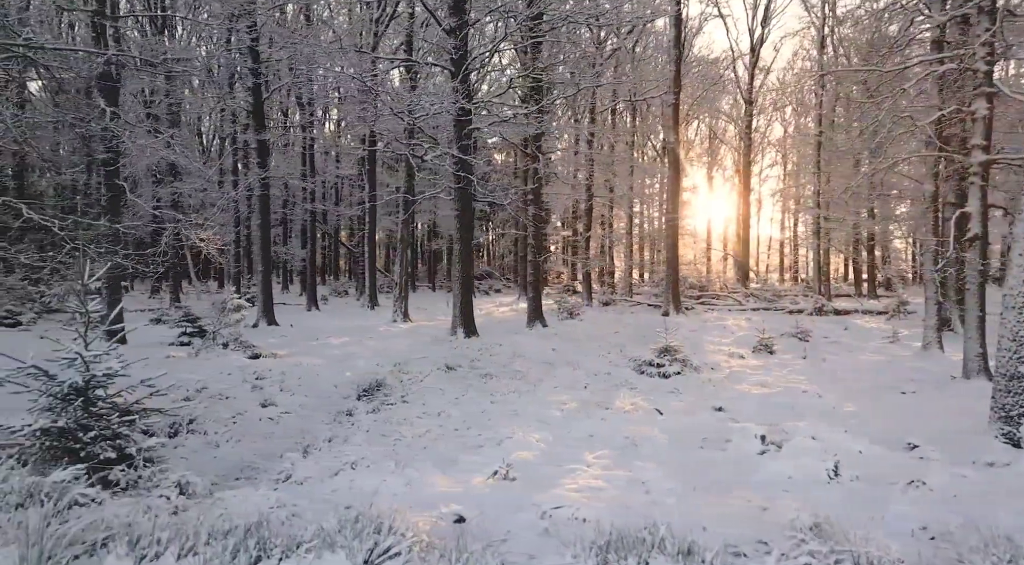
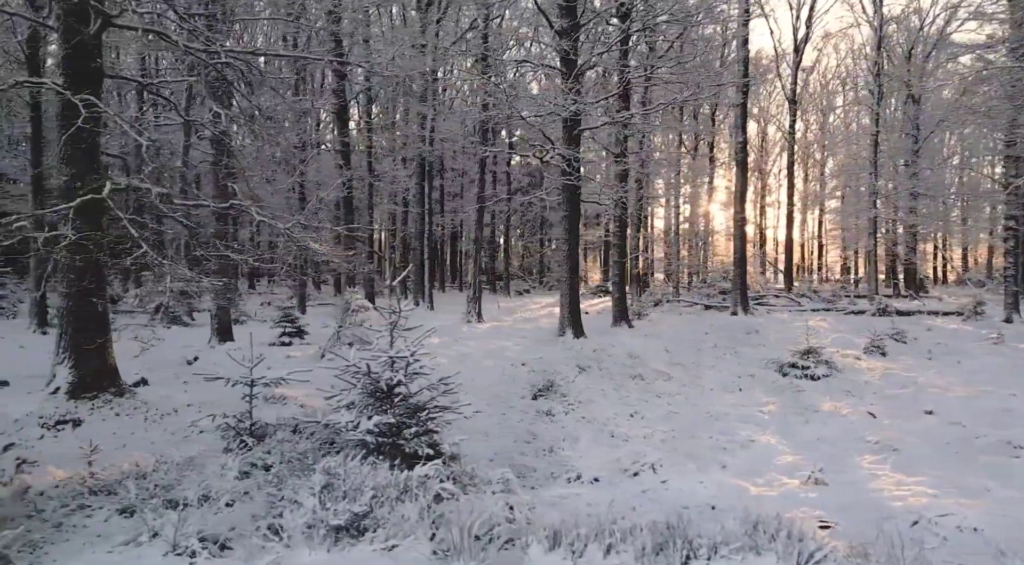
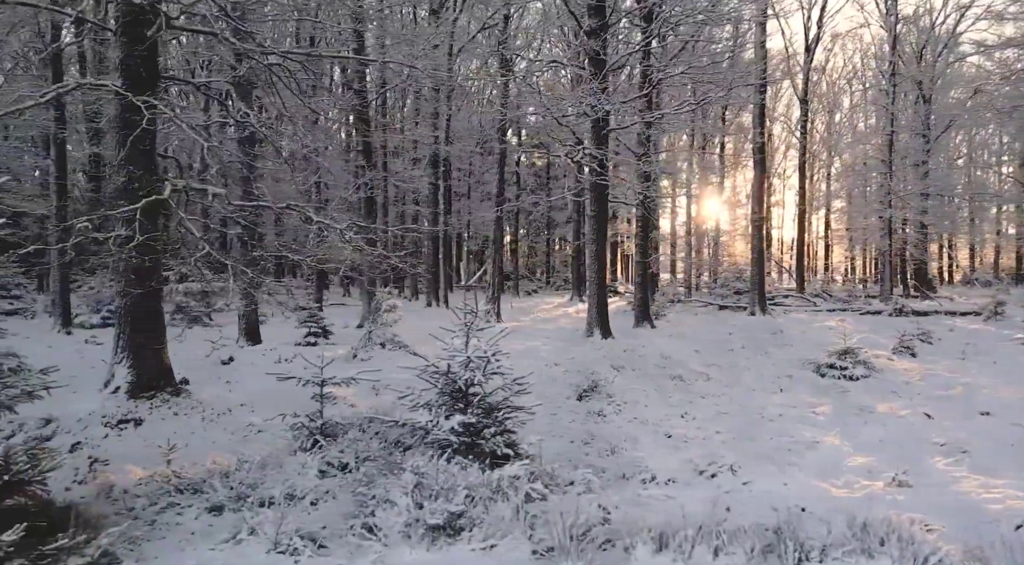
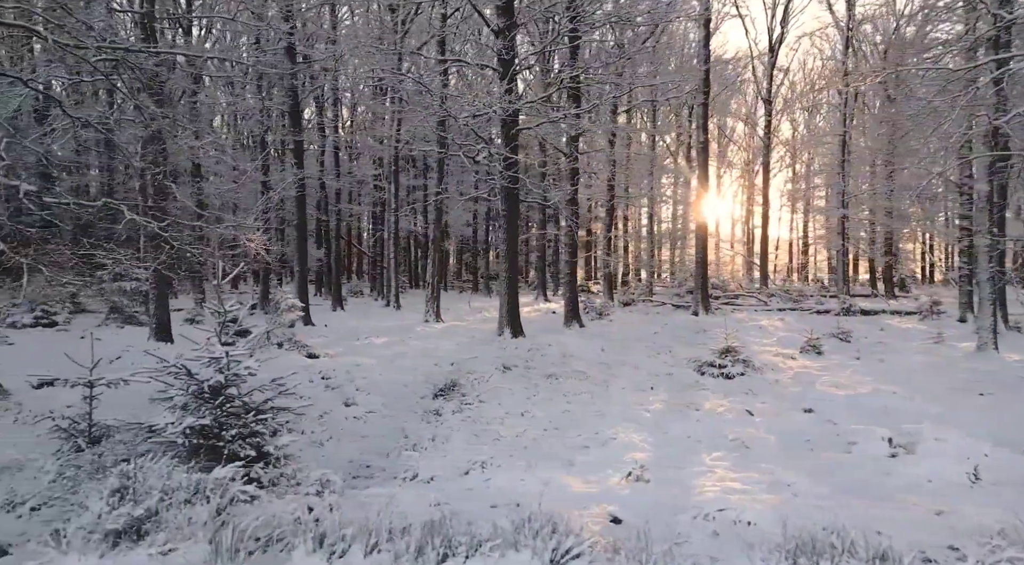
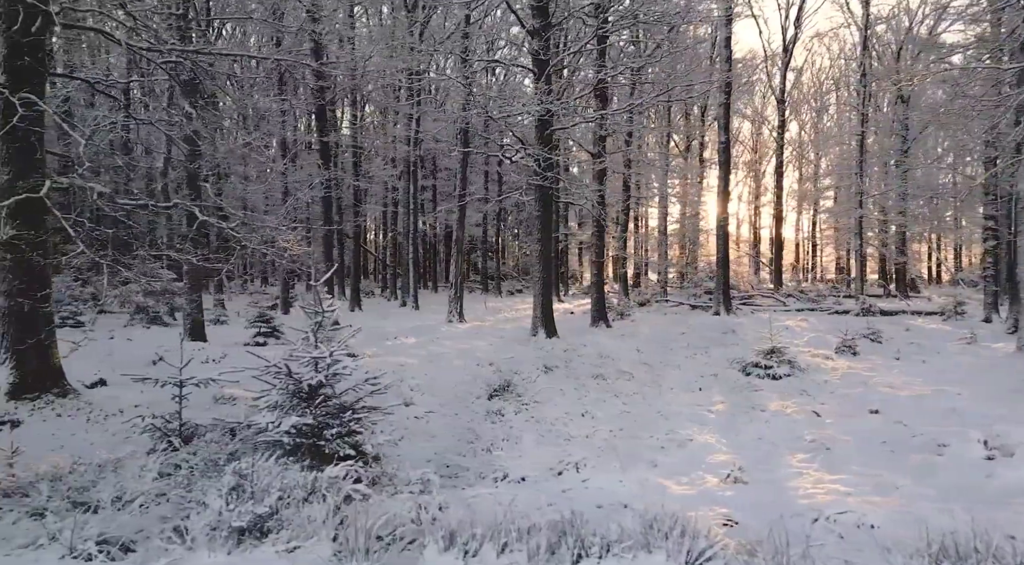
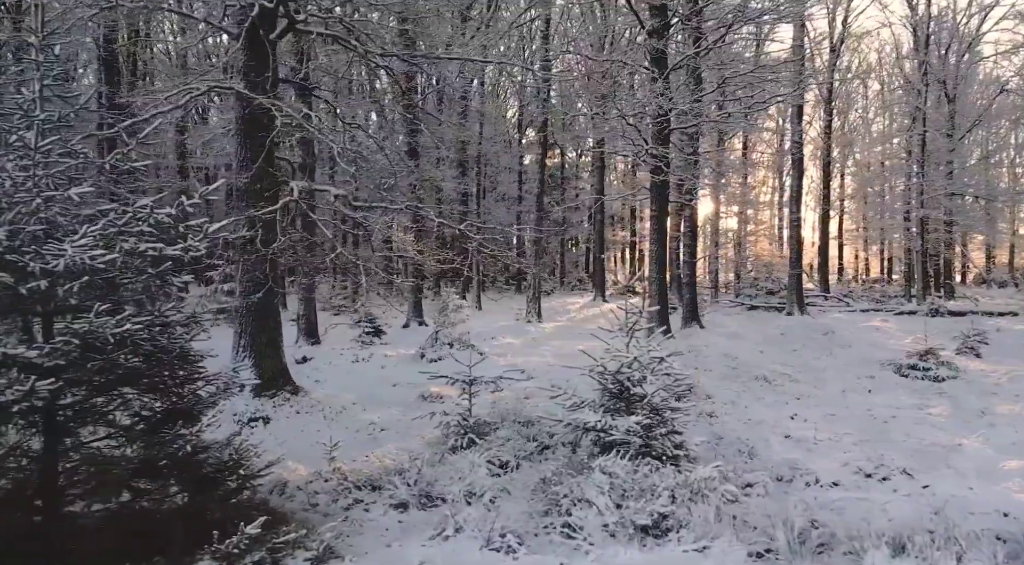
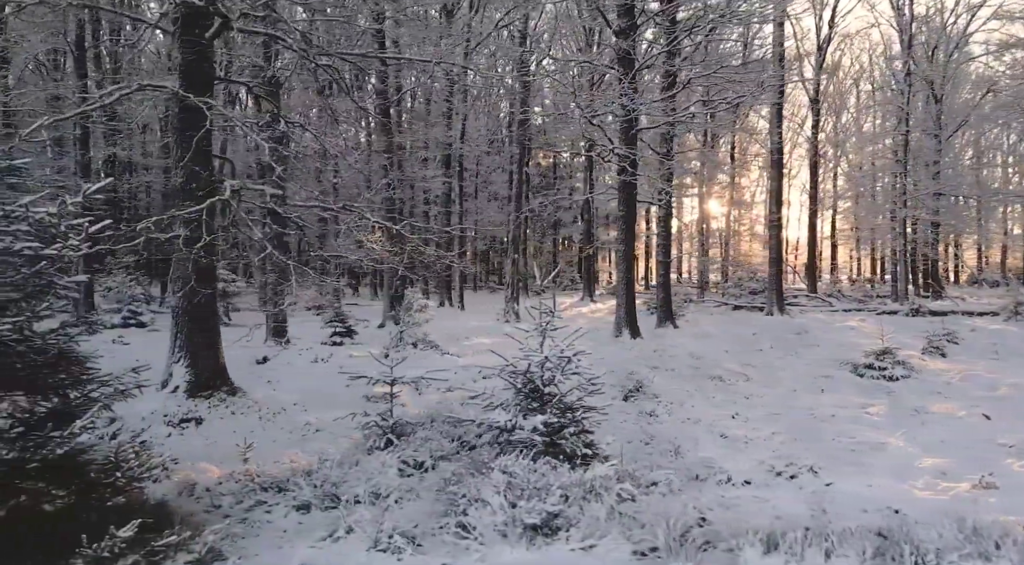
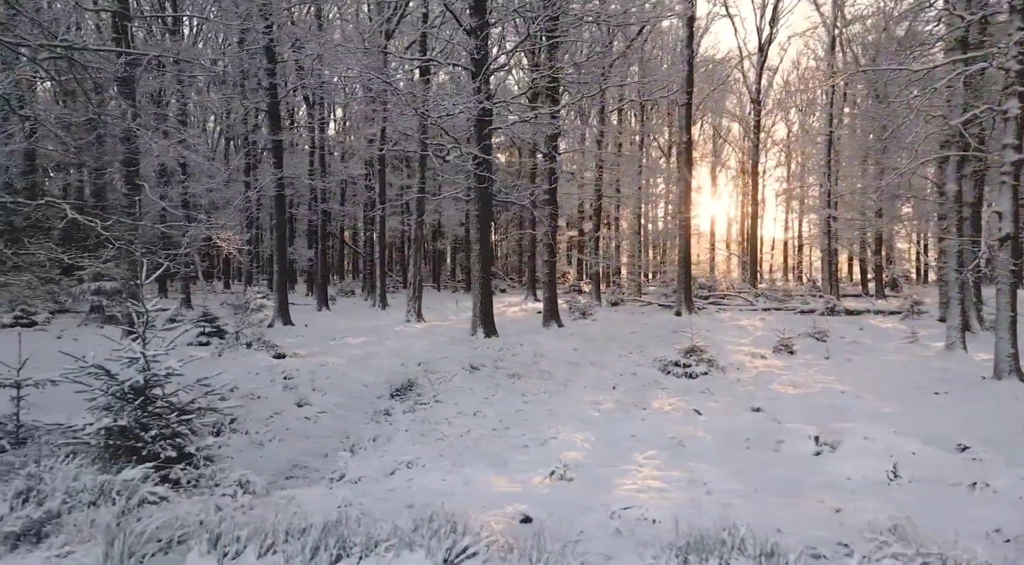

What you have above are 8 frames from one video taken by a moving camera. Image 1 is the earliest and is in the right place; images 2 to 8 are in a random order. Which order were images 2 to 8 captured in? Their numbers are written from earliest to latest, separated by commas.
8, 4, 5, 2, 3, 7, 6
